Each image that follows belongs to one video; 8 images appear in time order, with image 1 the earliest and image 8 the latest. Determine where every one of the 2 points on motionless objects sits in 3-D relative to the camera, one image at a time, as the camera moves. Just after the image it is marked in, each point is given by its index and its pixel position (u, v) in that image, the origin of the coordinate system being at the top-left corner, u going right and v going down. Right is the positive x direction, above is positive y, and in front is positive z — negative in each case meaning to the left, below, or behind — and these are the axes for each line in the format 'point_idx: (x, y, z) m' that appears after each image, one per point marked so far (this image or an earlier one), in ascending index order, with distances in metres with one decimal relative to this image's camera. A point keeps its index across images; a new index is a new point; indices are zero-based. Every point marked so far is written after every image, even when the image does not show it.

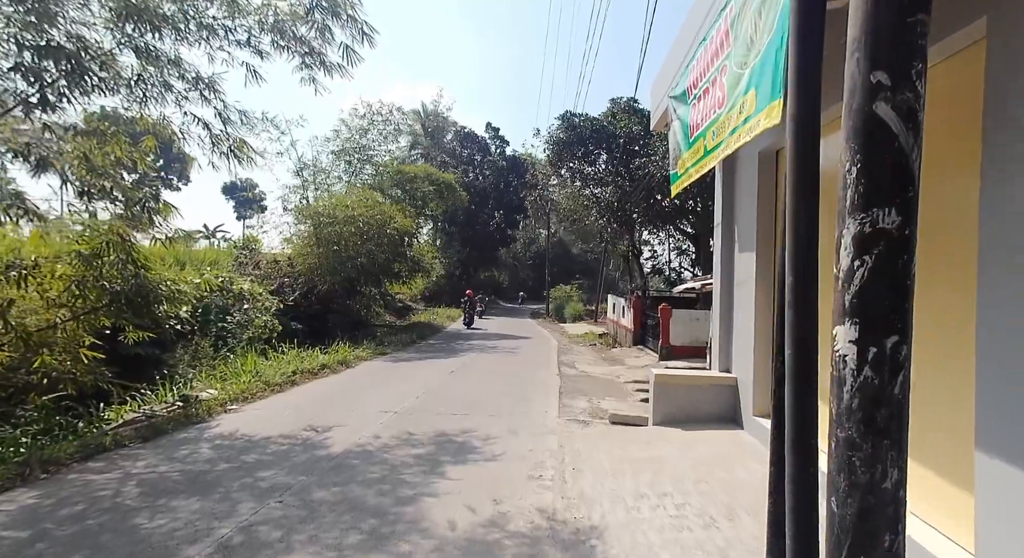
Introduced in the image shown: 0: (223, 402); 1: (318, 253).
0: (-4.4, -1.9, +7.7) m
1: (-7.0, +1.0, +18.3) m
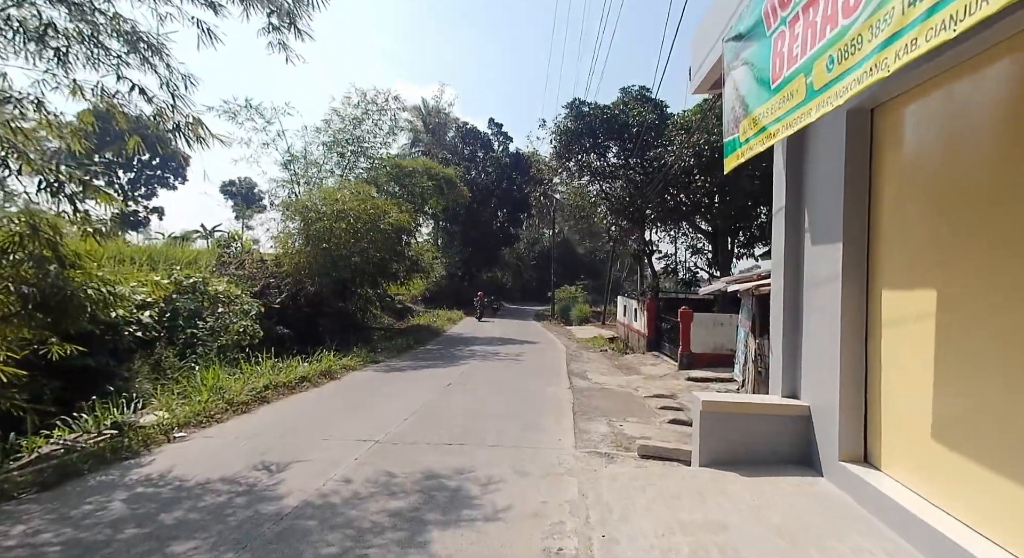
0: (-4.3, -1.9, +6.4) m
1: (-6.8, +0.9, +17.0) m
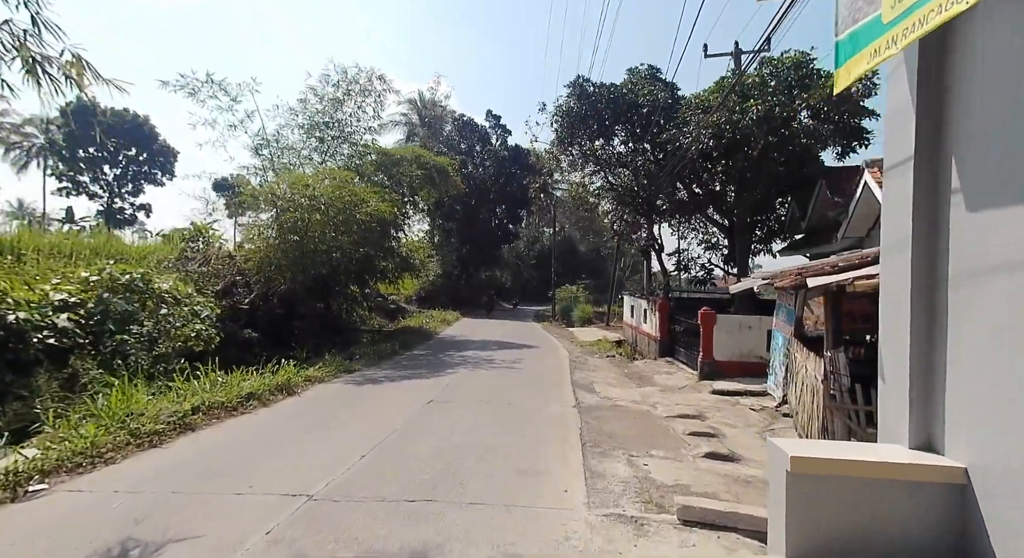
0: (-4.5, -1.8, +4.6) m
1: (-6.9, +1.0, +15.2) m
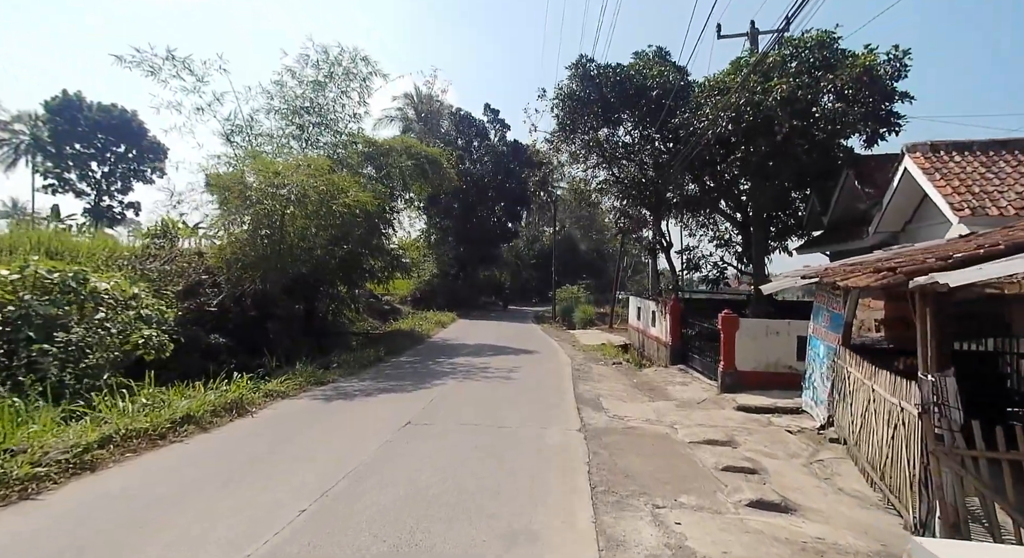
0: (-4.6, -1.8, +3.2) m
1: (-7.0, +1.0, +13.7) m
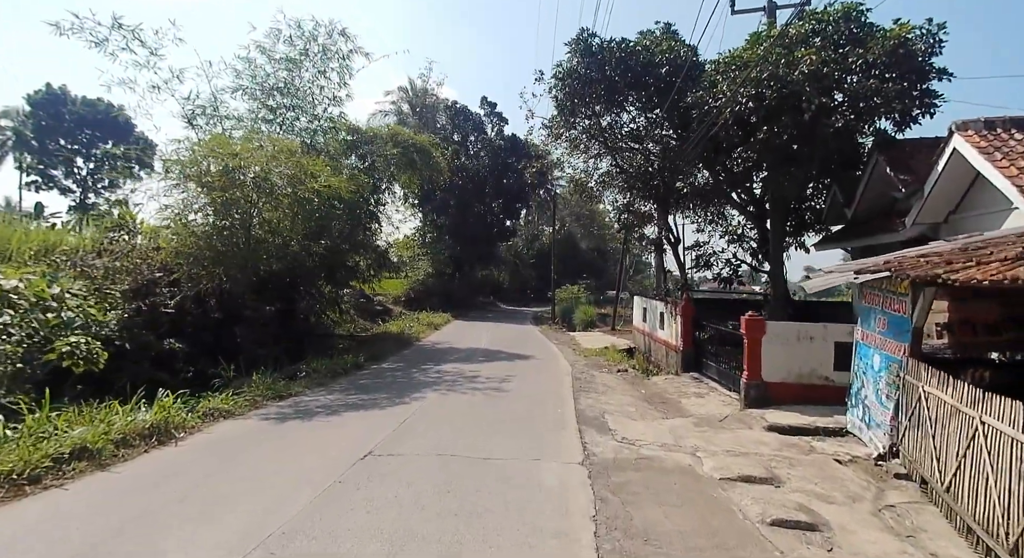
0: (-4.7, -1.7, +1.7) m
1: (-7.2, +1.1, +12.3) m
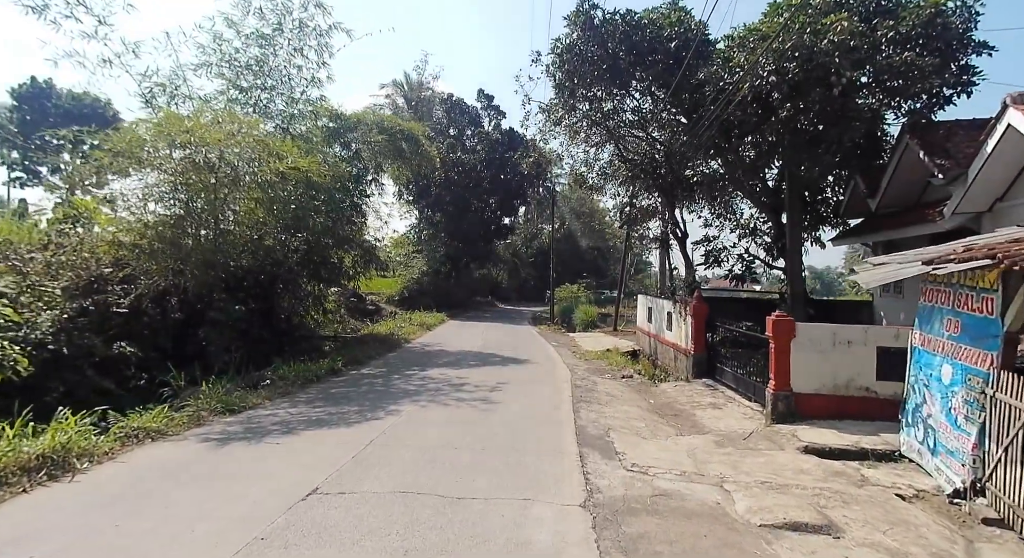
0: (-4.9, -1.7, +0.5) m
1: (-7.4, +1.2, +11.0) m
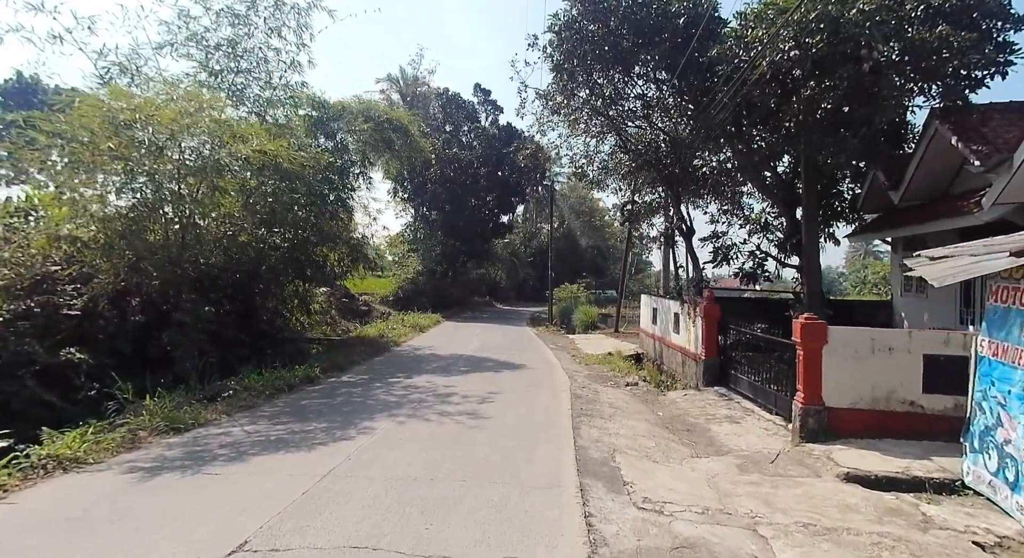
0: (-5.0, -1.6, -0.5) m
1: (-7.5, +1.2, +10.0) m
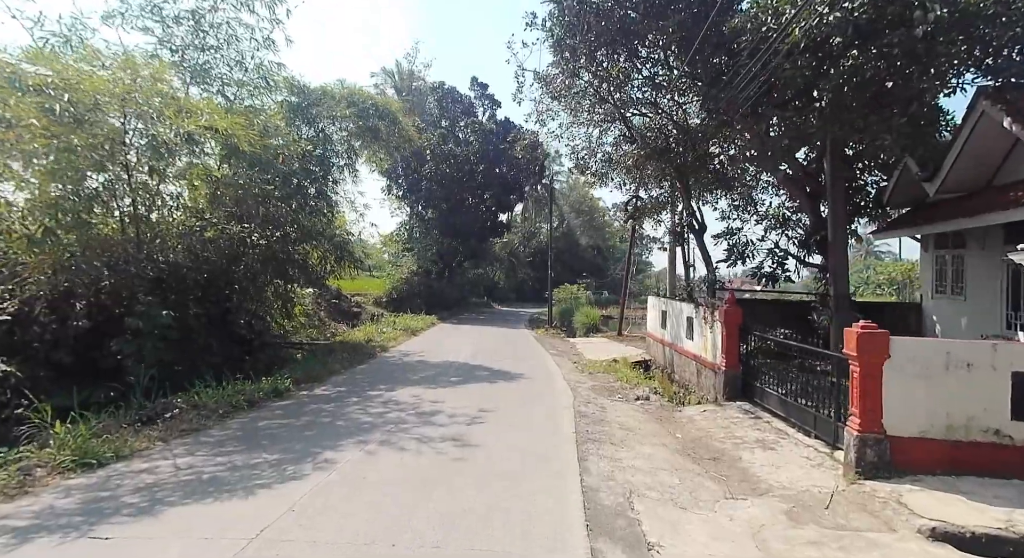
0: (-5.1, -1.6, -1.8) m
1: (-7.6, +1.2, +8.7) m
